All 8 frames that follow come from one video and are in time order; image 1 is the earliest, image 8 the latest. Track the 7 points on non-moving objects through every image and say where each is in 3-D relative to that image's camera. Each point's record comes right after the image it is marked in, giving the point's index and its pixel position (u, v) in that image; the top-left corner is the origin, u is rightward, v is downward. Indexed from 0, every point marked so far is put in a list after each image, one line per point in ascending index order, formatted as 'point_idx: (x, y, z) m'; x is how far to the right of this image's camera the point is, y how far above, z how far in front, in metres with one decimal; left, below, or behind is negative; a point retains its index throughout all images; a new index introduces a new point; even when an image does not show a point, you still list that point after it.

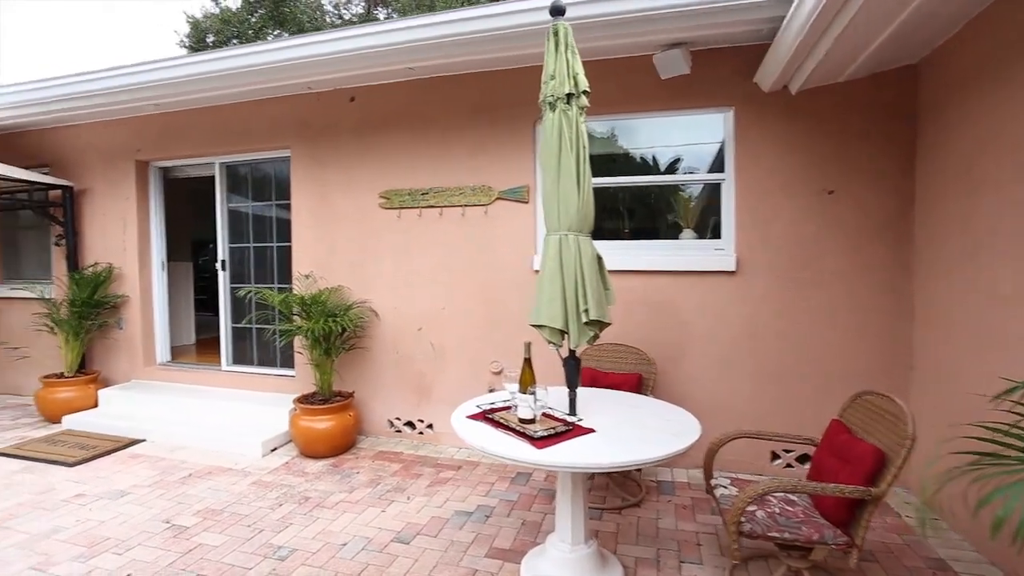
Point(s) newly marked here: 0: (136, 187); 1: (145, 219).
0: (-3.6, +1.0, +5.2) m
1: (-3.6, +0.7, +5.3) m
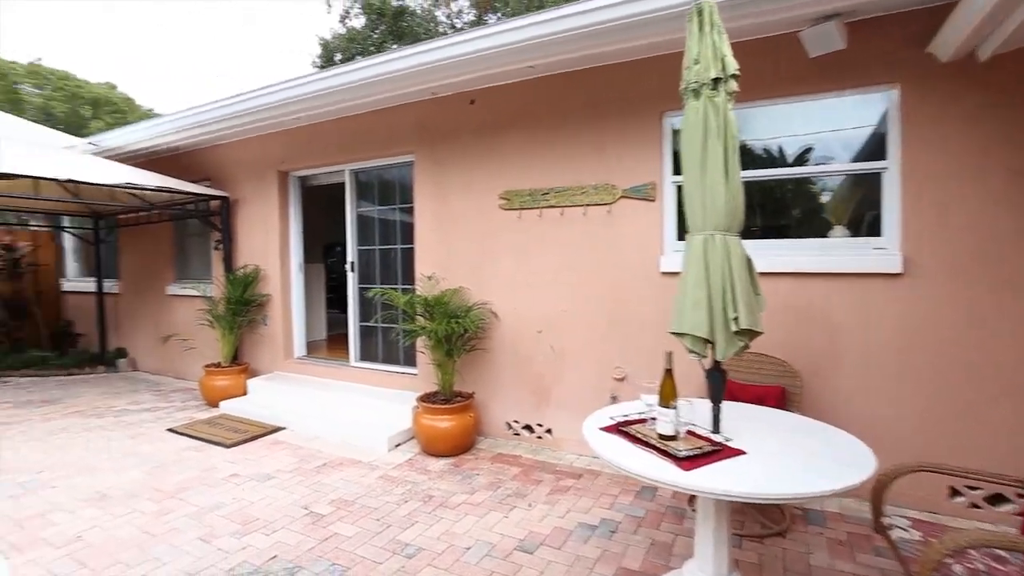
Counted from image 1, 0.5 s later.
0: (-2.5, +1.0, +5.7) m
1: (-2.4, +0.7, +5.8) m
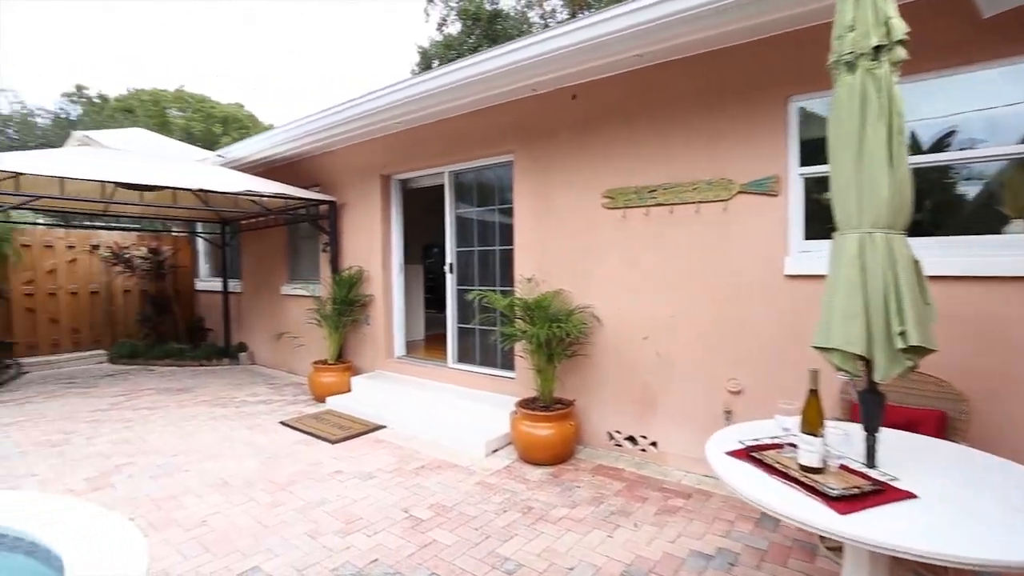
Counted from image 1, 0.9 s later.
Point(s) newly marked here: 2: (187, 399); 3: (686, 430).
0: (-1.4, +1.0, +5.9) m
1: (-1.4, +0.7, +5.9) m
2: (-3.6, -1.2, +6.0) m
3: (+1.2, -1.0, +3.7) m
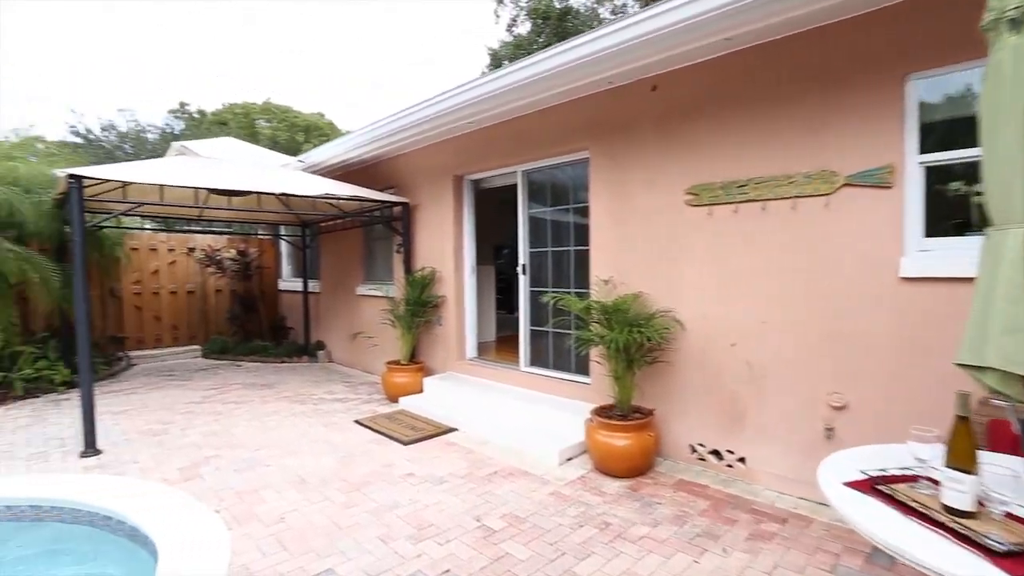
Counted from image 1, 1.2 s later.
0: (-0.6, +1.0, +5.9) m
1: (-0.6, +0.7, +5.9) m
2: (-2.8, -1.2, +6.3) m
3: (+1.7, -1.0, +3.3) m
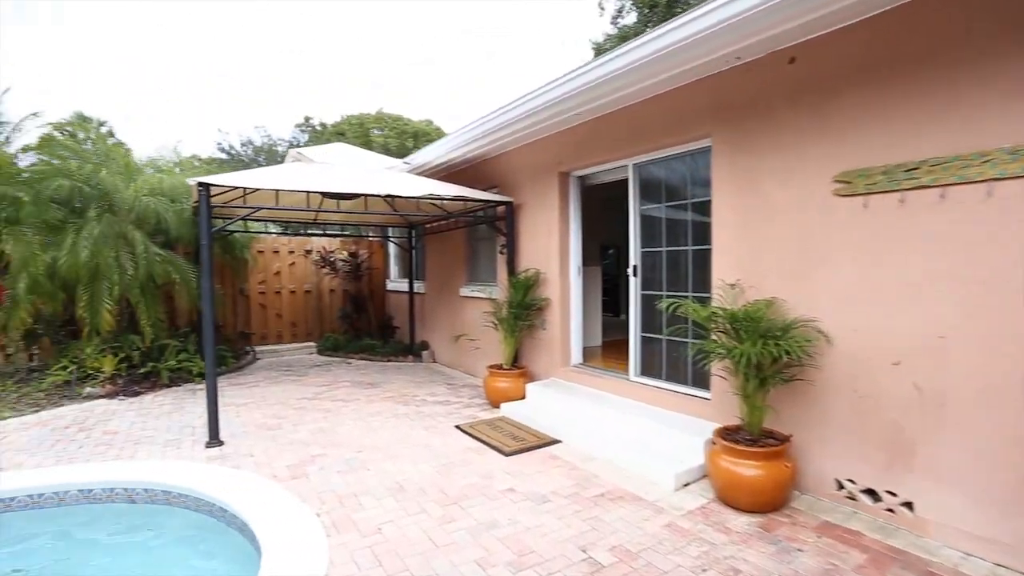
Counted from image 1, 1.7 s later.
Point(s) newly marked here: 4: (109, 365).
0: (+0.5, +0.9, +5.6) m
1: (+0.6, +0.6, +5.6) m
2: (-1.6, -1.3, +6.4) m
3: (+2.2, -1.0, +2.7) m
4: (-4.7, -0.9, +6.3) m
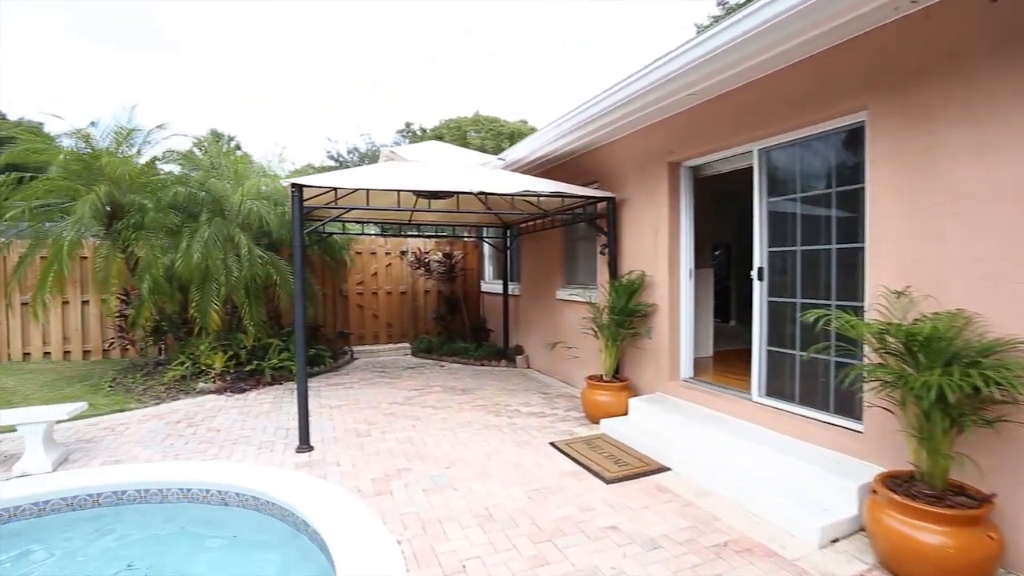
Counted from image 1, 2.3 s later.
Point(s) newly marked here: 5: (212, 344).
0: (+1.4, +0.9, +4.9) m
1: (+1.5, +0.6, +5.0) m
2: (-0.5, -1.3, +6.1) m
3: (+2.6, -1.1, +1.8) m
4: (-3.6, -0.9, +6.6) m
5: (-3.7, -0.7, +6.7) m
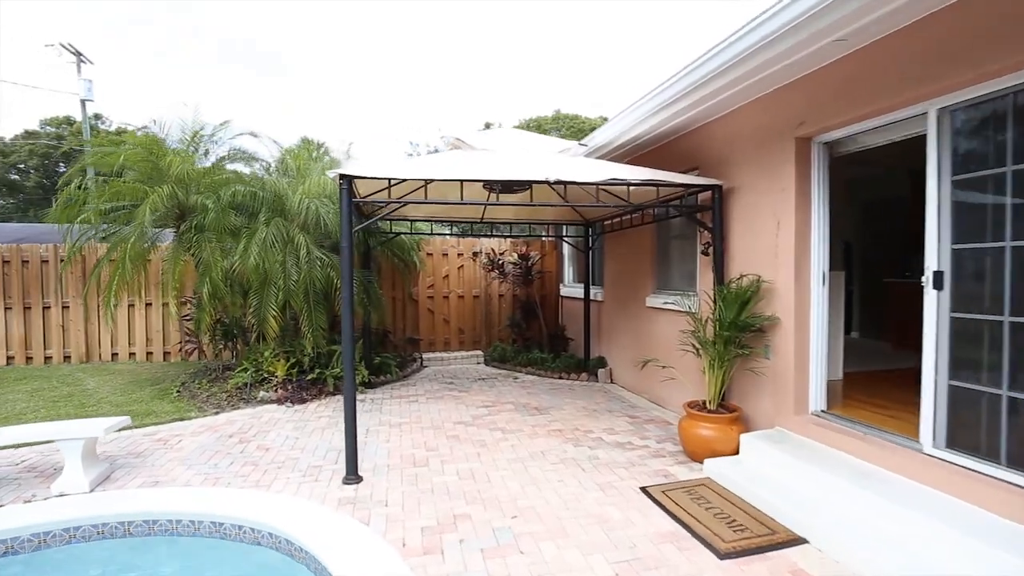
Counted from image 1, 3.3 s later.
0: (+2.0, +0.8, +3.9) m
1: (+2.1, +0.5, +3.9) m
2: (+0.3, -1.3, +5.3) m
3: (+2.7, -1.1, +0.6) m
4: (-2.7, -0.9, +6.2) m
5: (-2.8, -0.7, +6.4) m
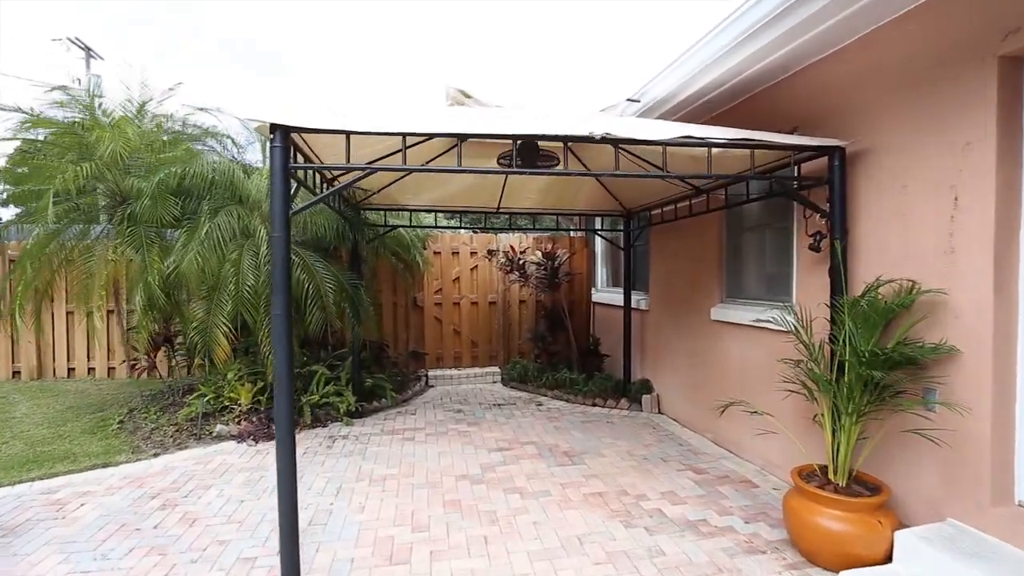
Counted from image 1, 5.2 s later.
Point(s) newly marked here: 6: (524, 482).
0: (+2.1, +0.8, +2.4) m
1: (+2.2, +0.5, +2.4) m
2: (+0.4, -1.4, +3.9) m
3: (+2.7, -1.2, -1.0) m
4: (-2.5, -1.0, +4.9) m
5: (-2.6, -0.8, +5.1) m
6: (+0.1, -1.4, +3.9) m
